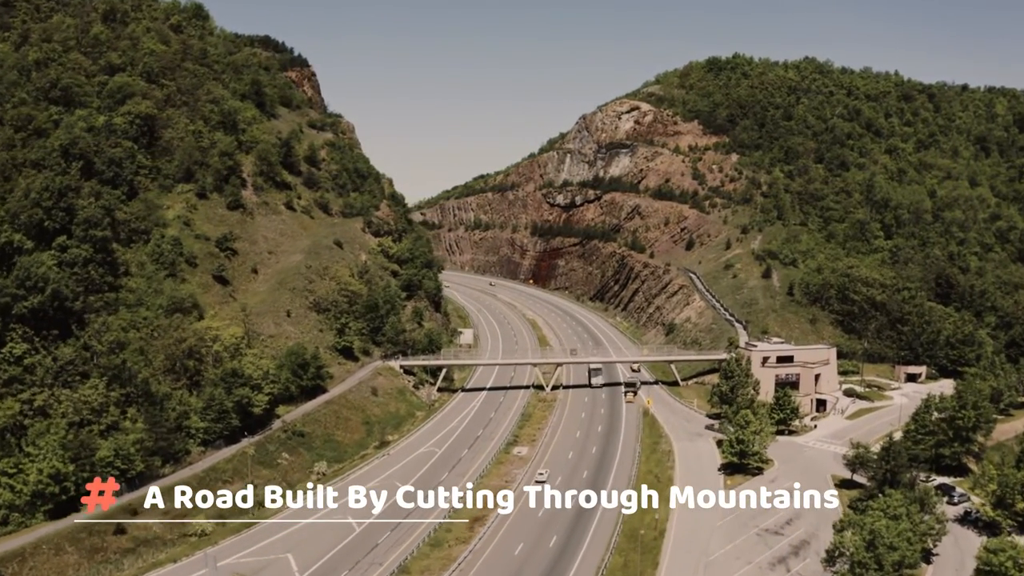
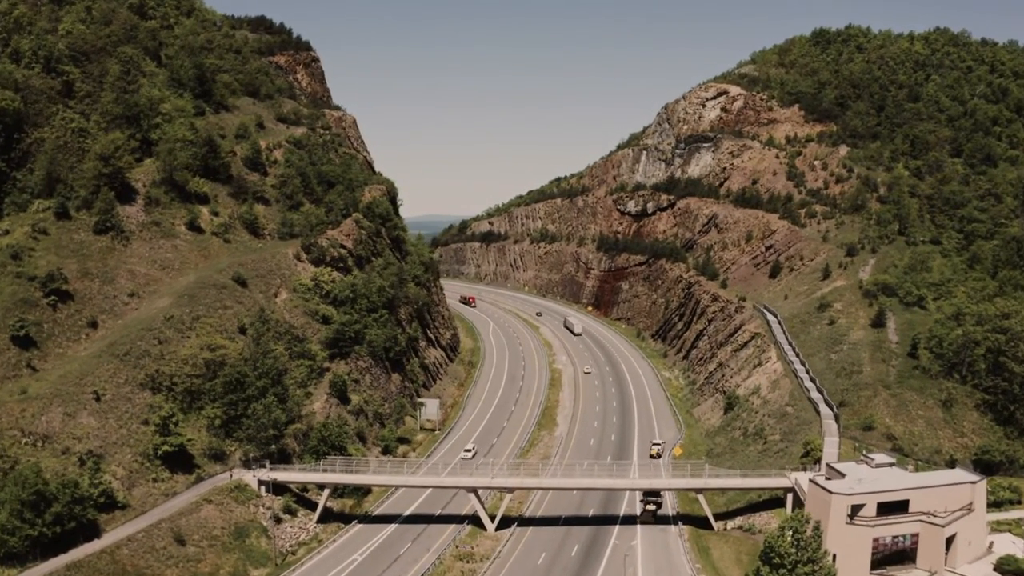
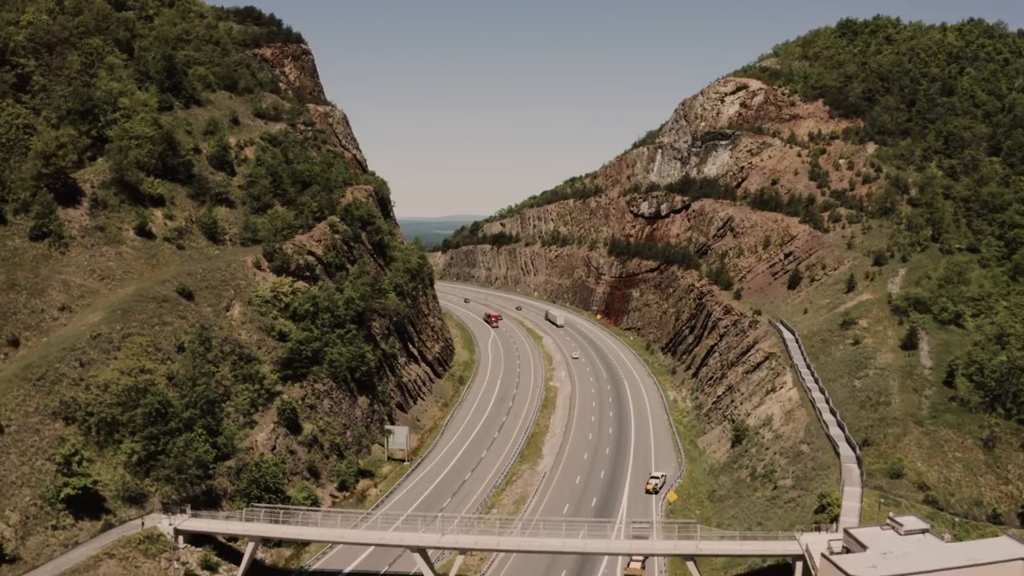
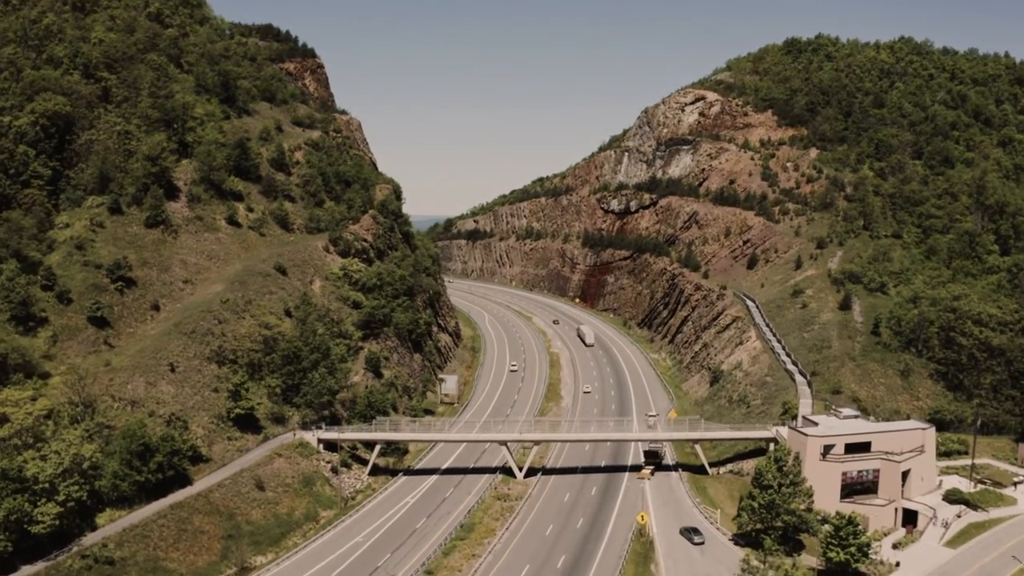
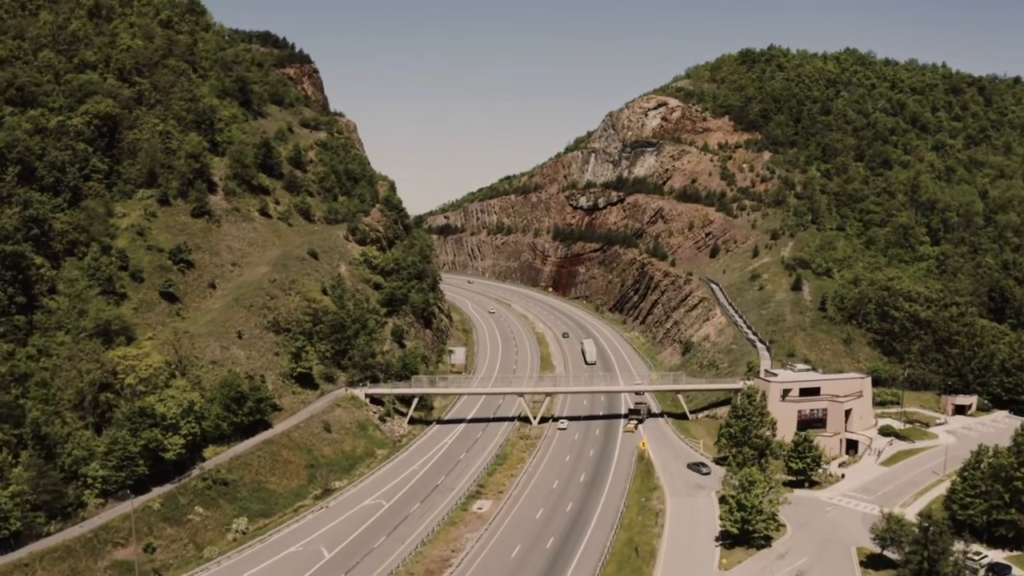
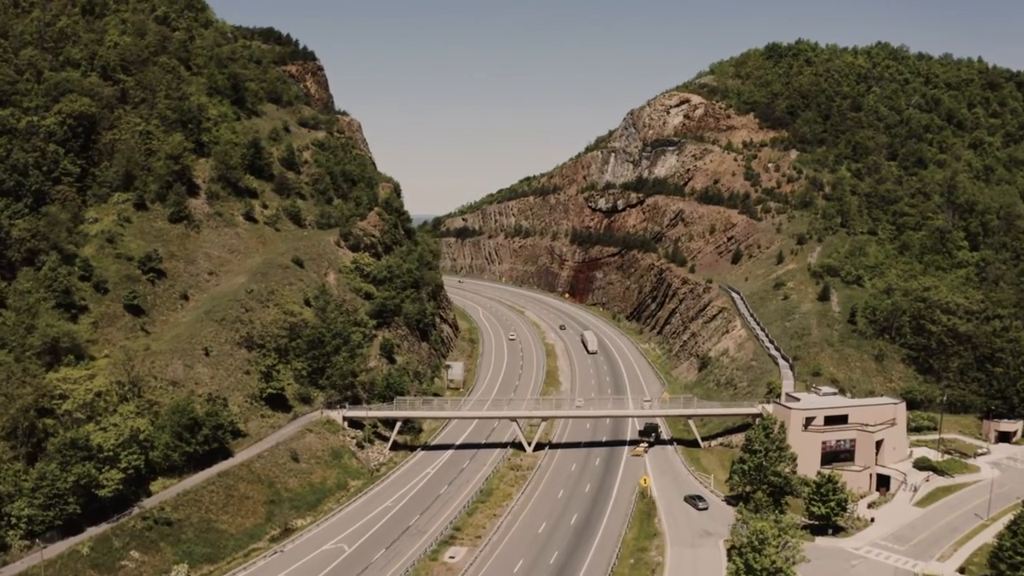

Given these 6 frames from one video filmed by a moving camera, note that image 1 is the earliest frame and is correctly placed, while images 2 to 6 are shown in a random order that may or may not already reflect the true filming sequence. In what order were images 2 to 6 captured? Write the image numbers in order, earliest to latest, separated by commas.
5, 6, 4, 2, 3
